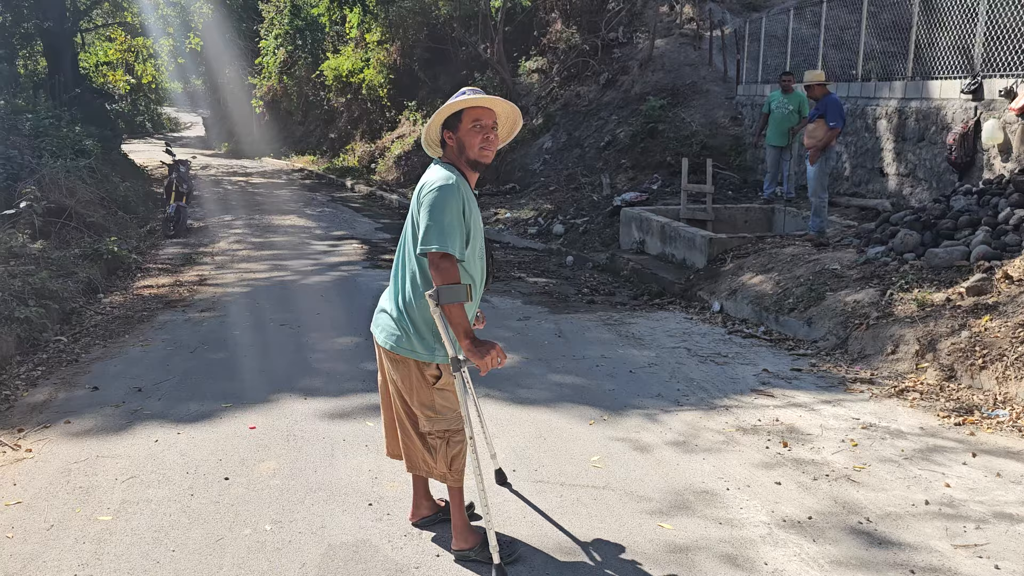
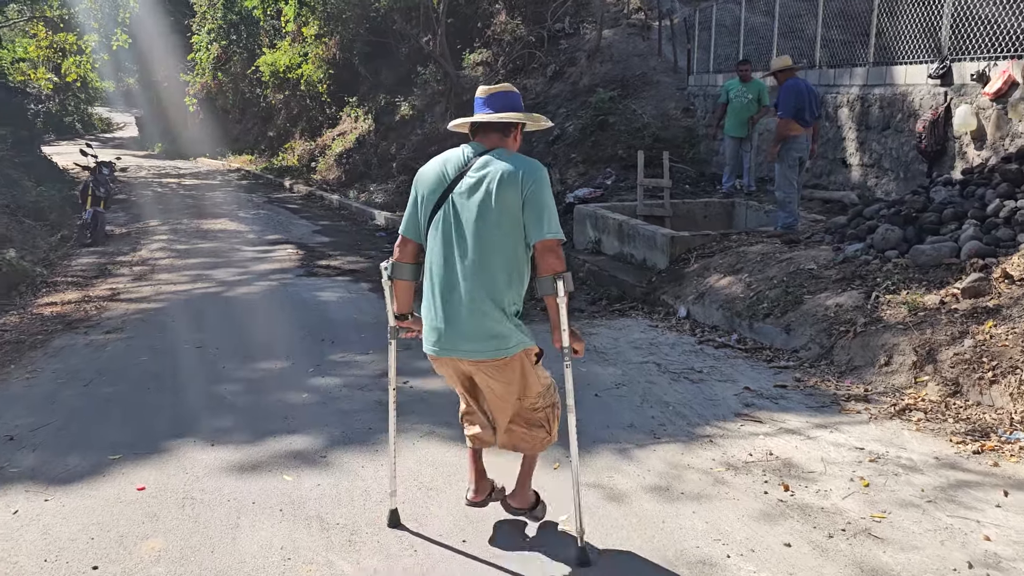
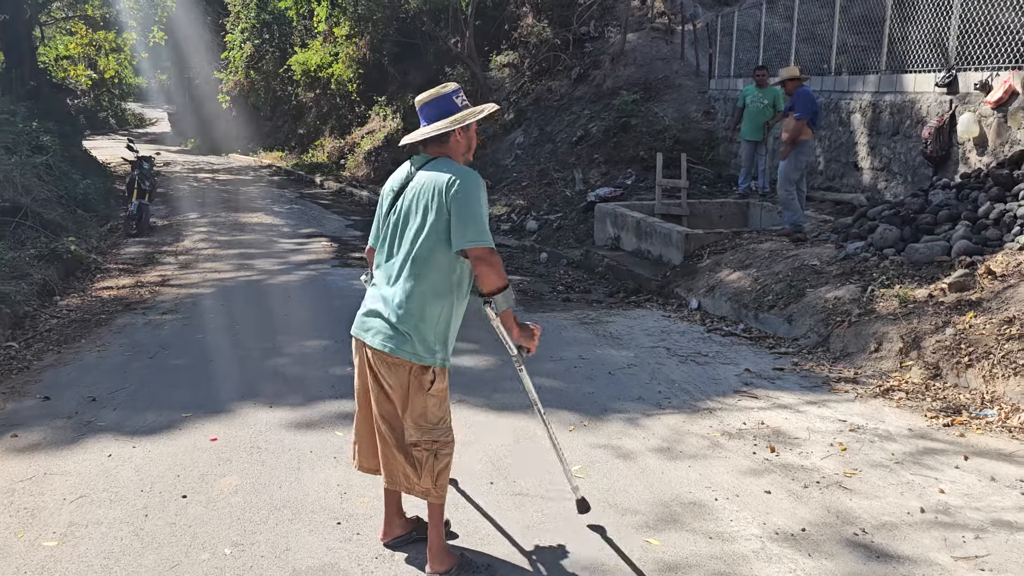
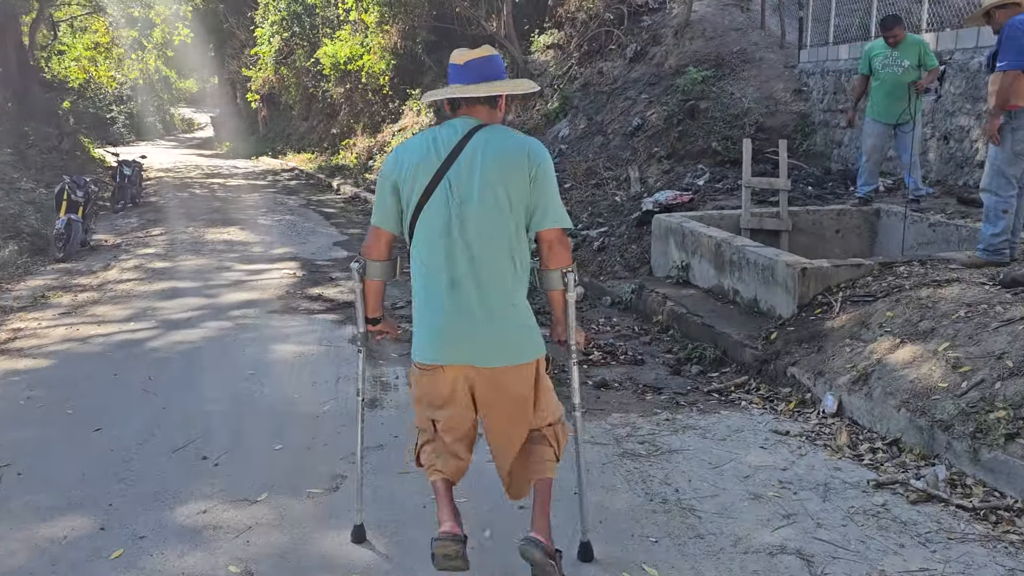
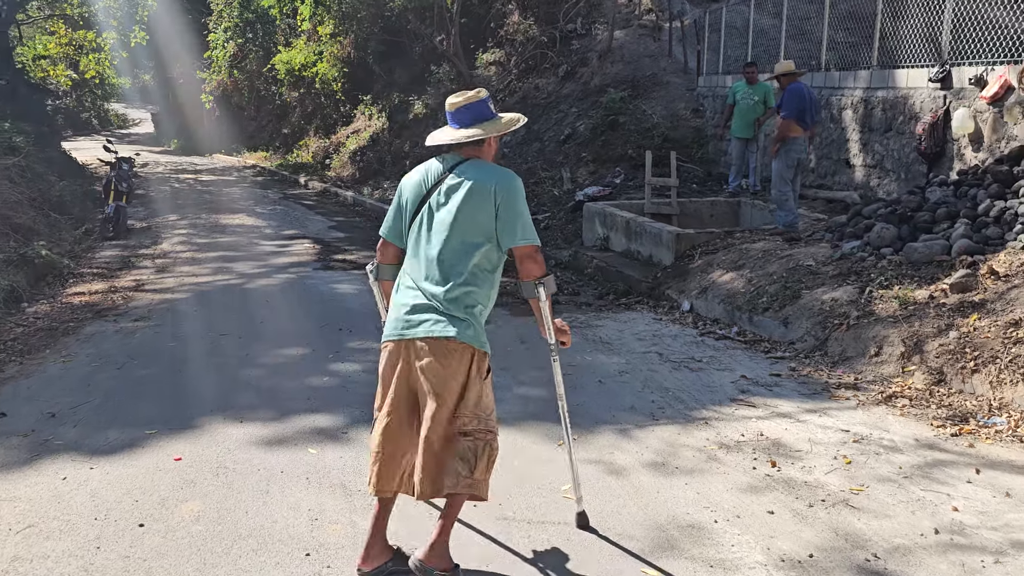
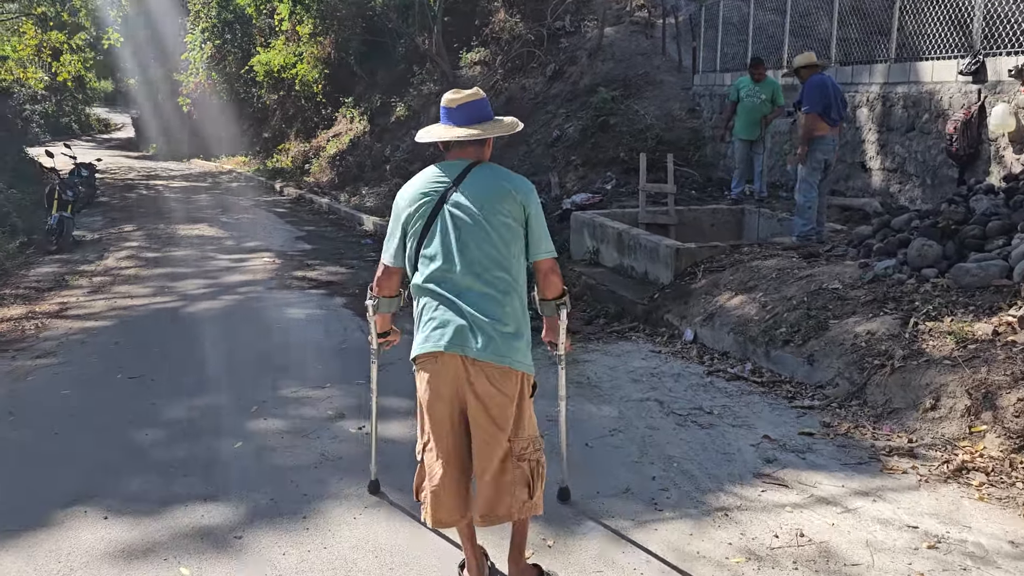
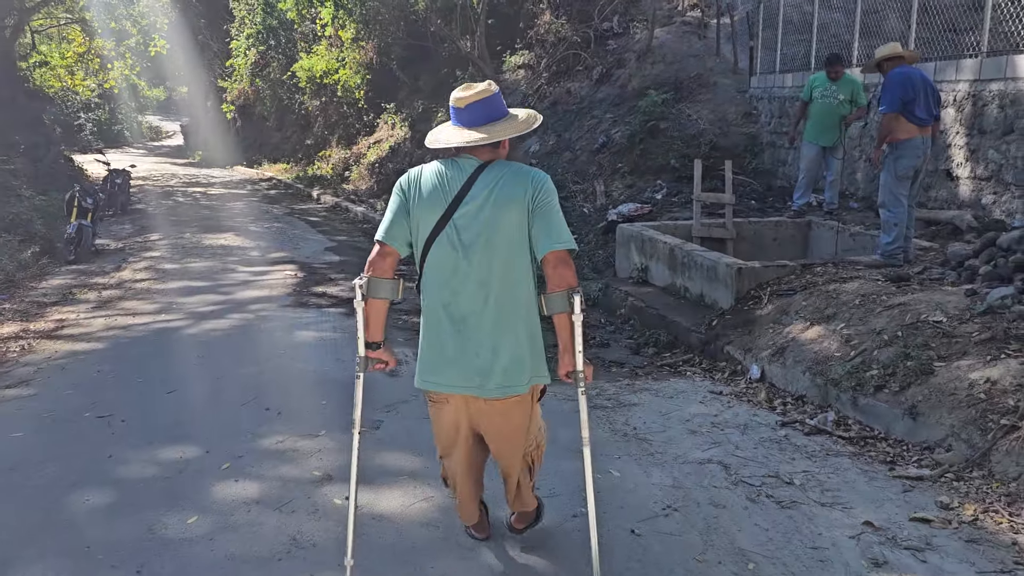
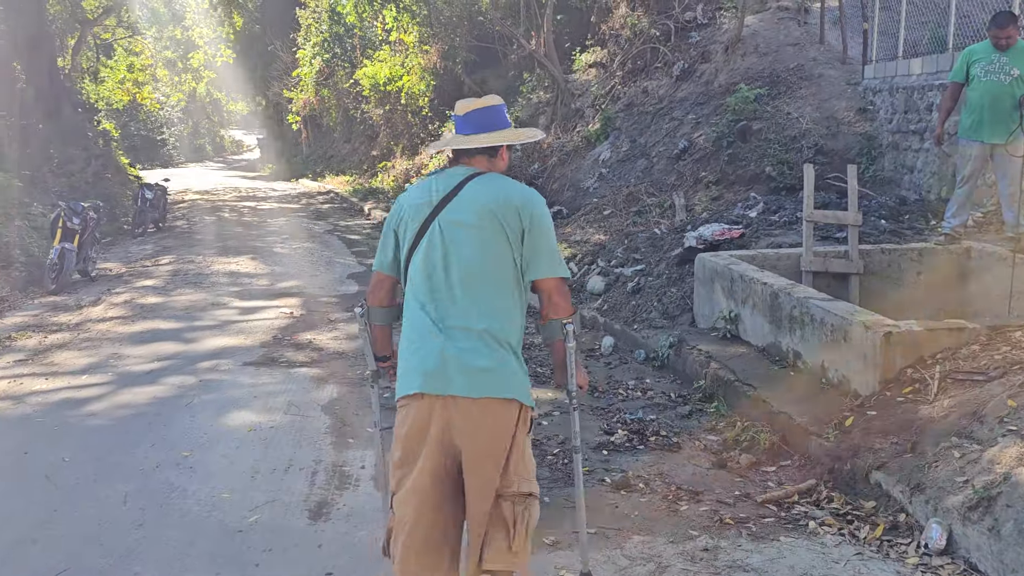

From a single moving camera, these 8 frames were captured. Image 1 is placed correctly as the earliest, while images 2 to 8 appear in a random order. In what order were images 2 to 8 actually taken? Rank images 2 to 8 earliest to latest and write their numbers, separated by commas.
3, 5, 2, 6, 7, 4, 8
